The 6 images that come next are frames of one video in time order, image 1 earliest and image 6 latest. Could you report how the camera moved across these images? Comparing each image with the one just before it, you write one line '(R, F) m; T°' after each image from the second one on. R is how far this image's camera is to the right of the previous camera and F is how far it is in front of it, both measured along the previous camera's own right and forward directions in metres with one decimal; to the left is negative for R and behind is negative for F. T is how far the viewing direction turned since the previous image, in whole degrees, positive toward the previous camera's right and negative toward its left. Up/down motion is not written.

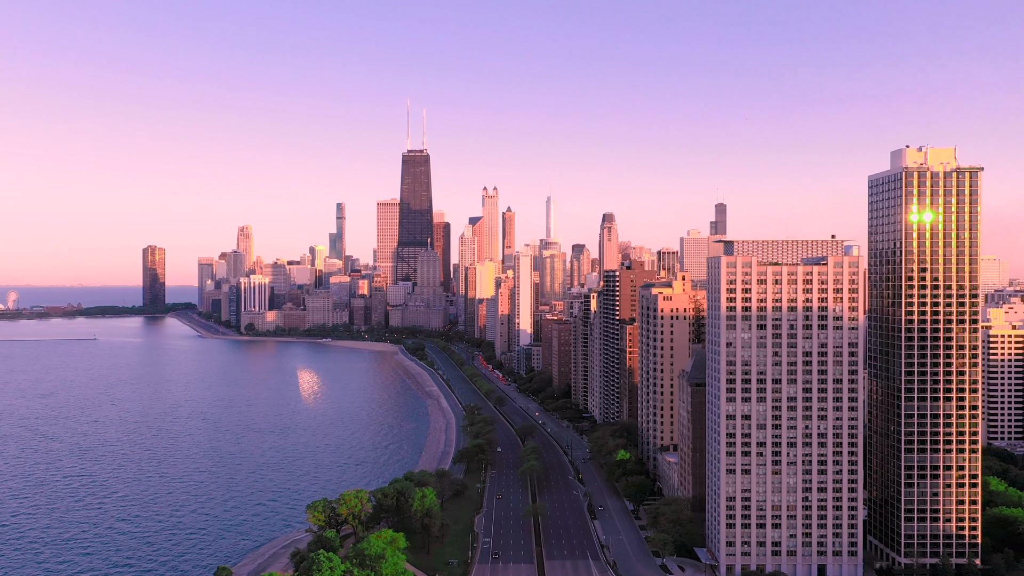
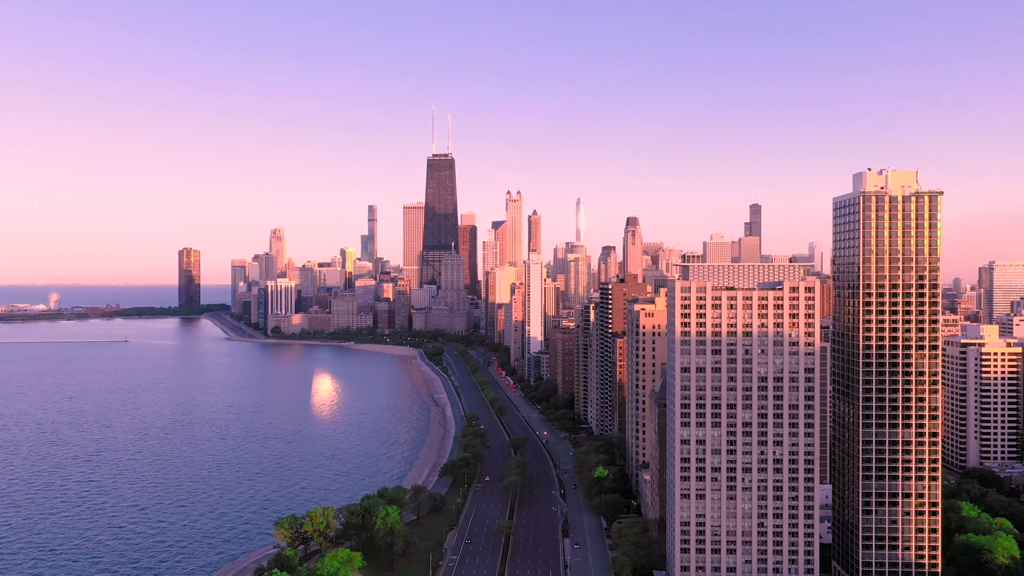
(+4.4, -0.4) m; -2°
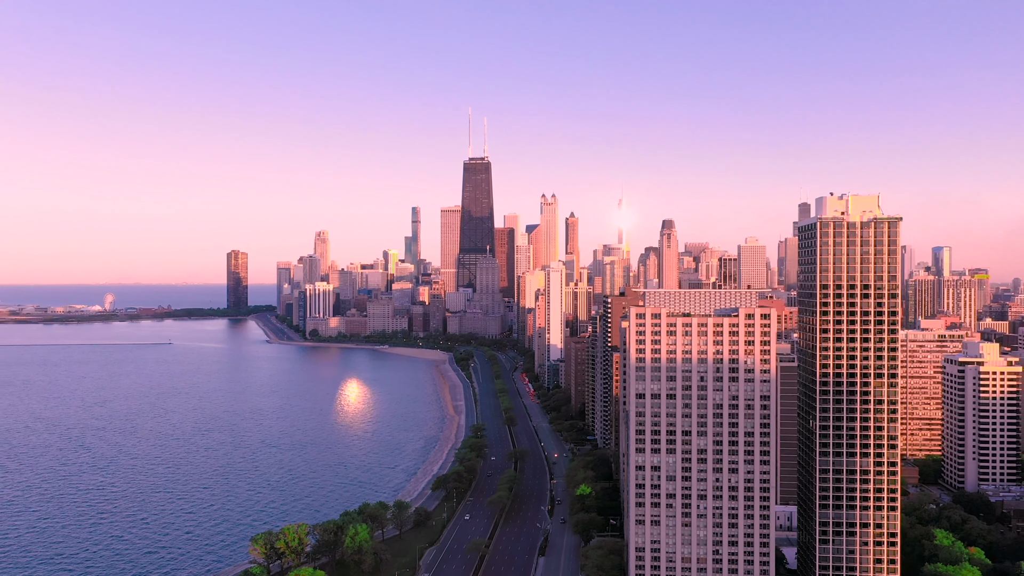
(+5.1, -0.6) m; -3°
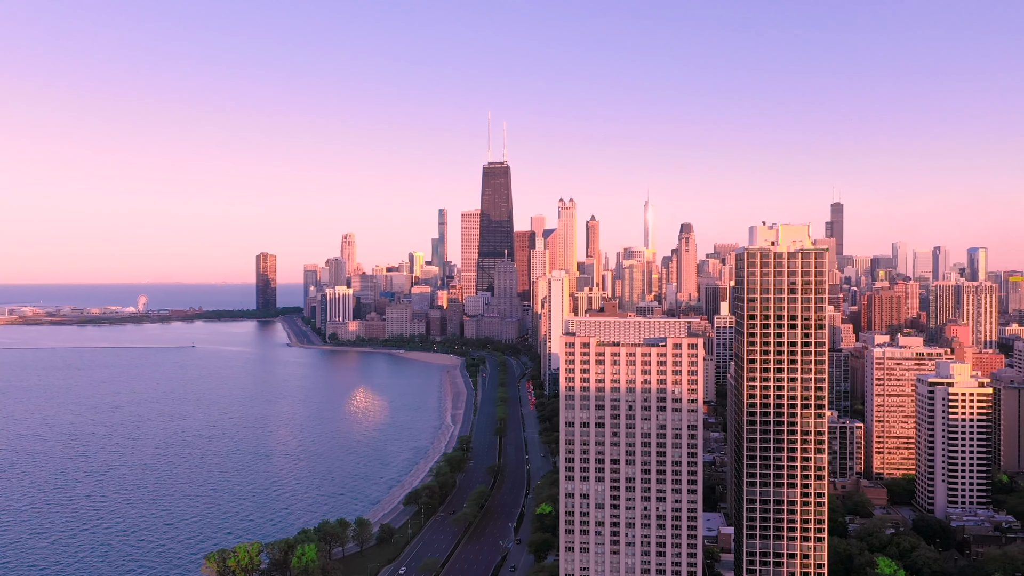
(+5.7, -0.6) m; -2°
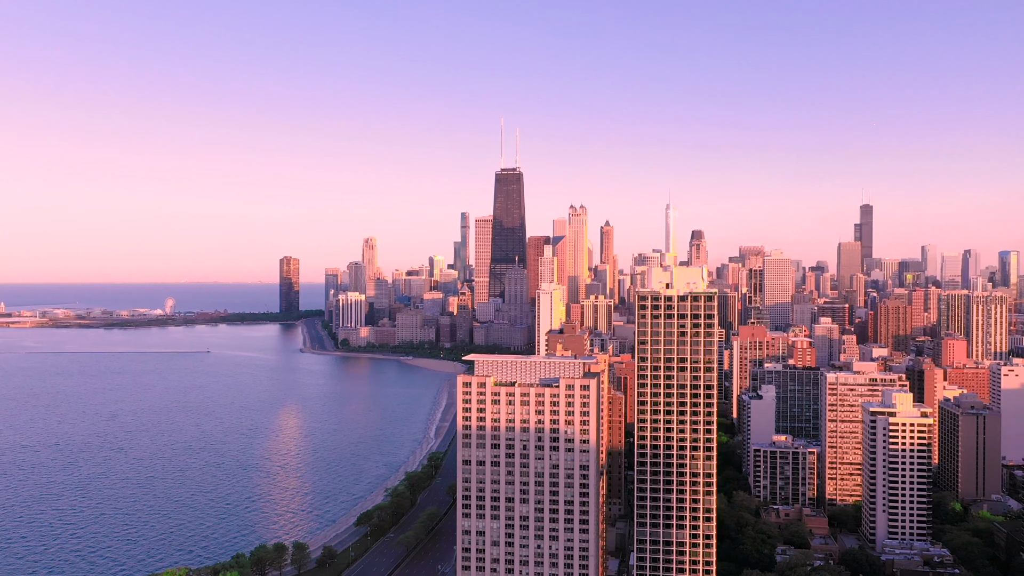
(+7.5, -0.6) m; -2°
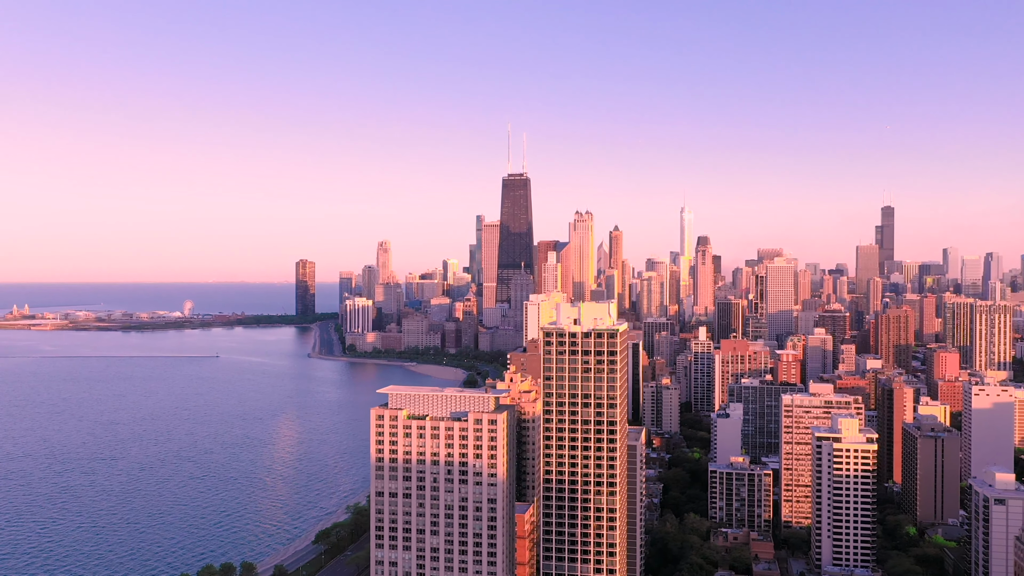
(+6.3, -0.6) m; -1°
